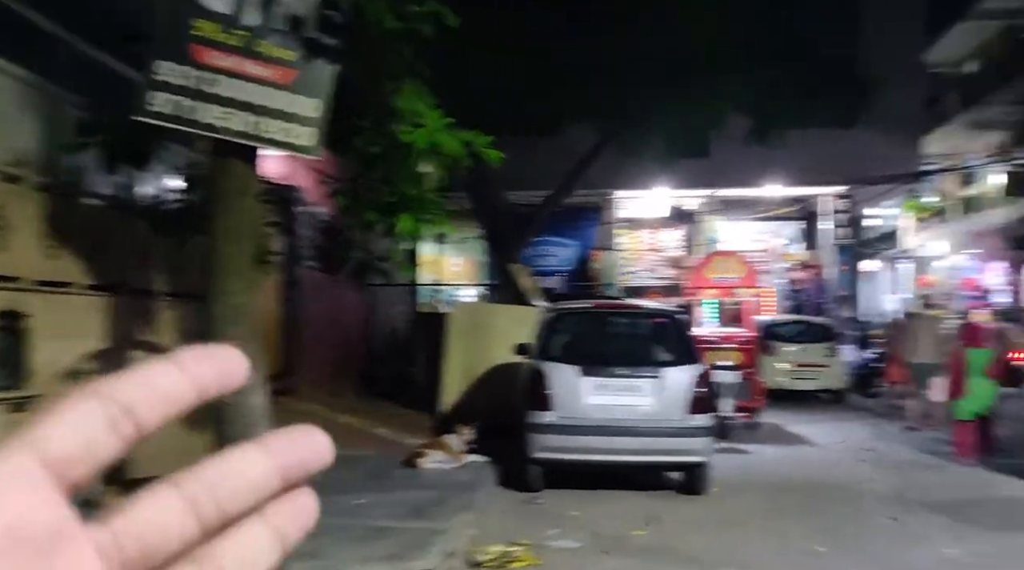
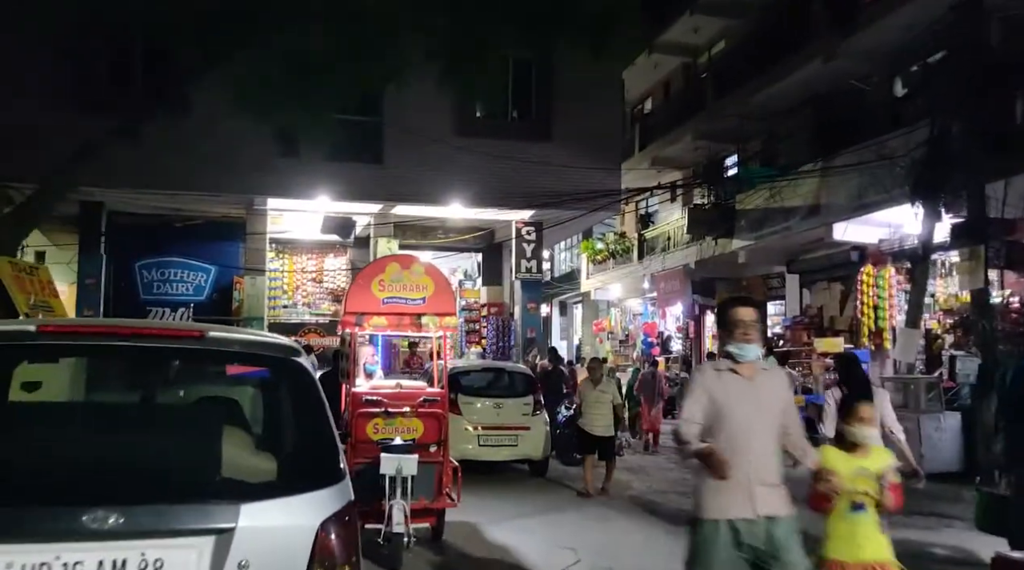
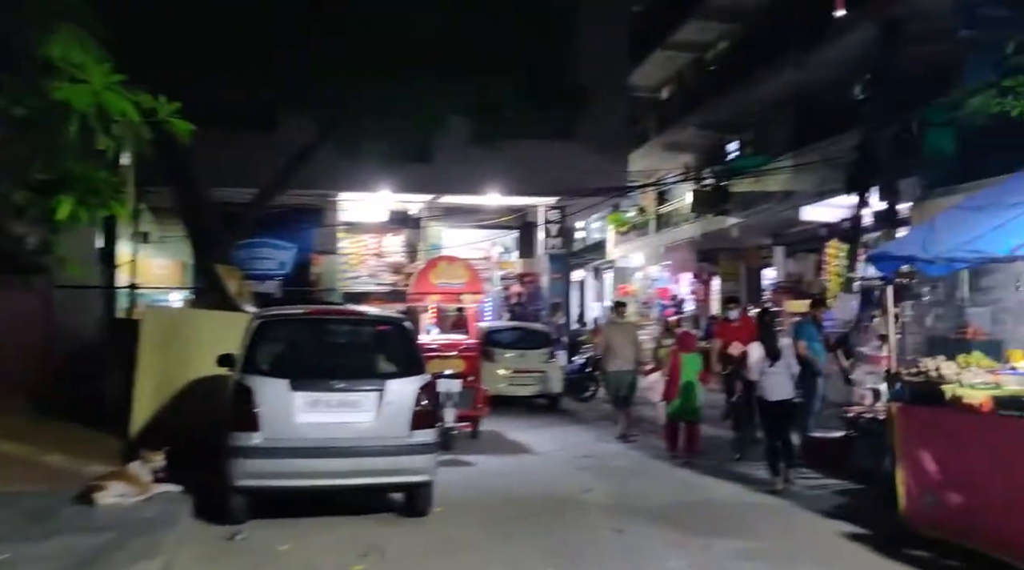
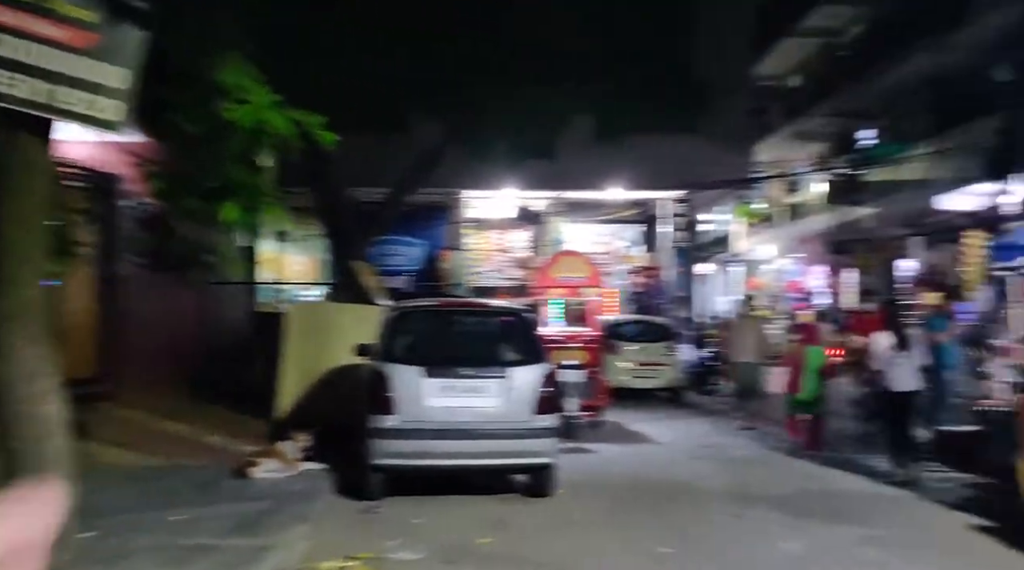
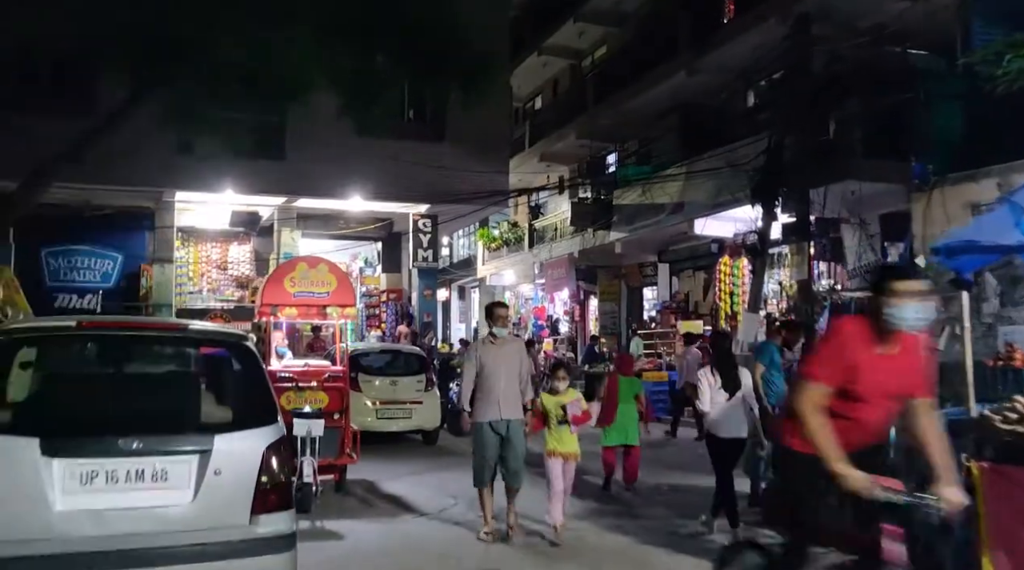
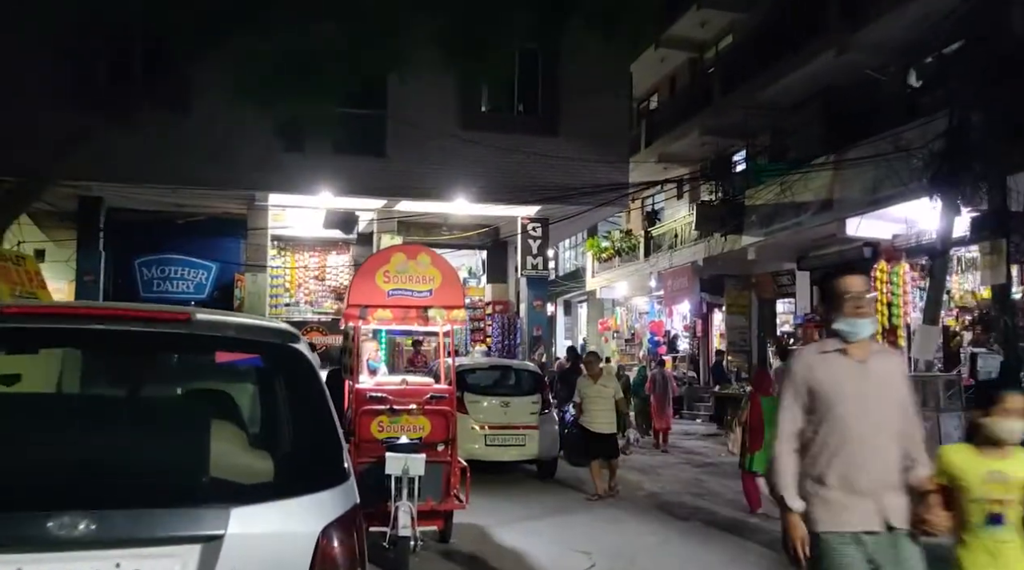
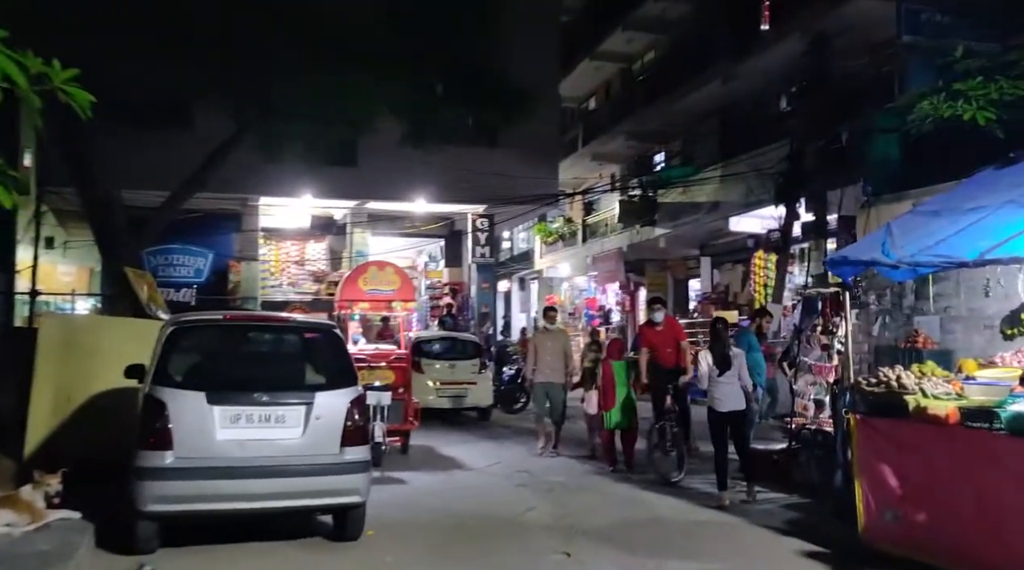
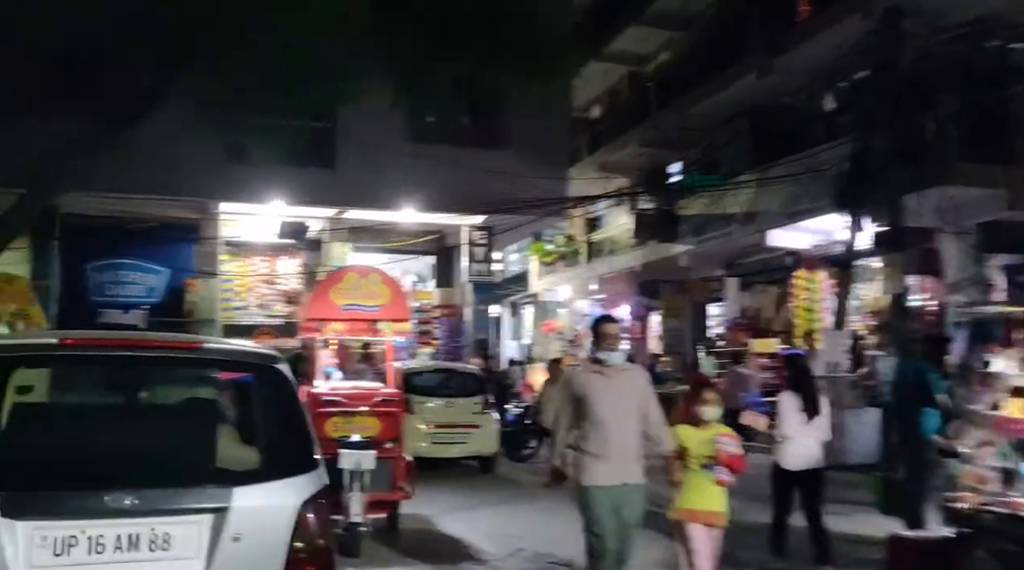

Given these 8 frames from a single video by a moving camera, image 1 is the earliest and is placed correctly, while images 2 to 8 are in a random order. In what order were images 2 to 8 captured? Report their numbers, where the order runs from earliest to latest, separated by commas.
4, 3, 7, 5, 8, 2, 6
